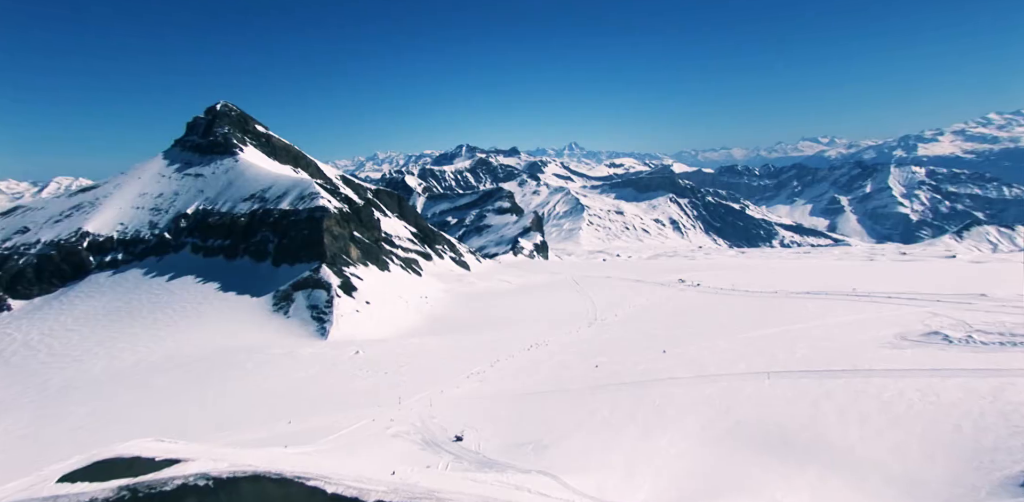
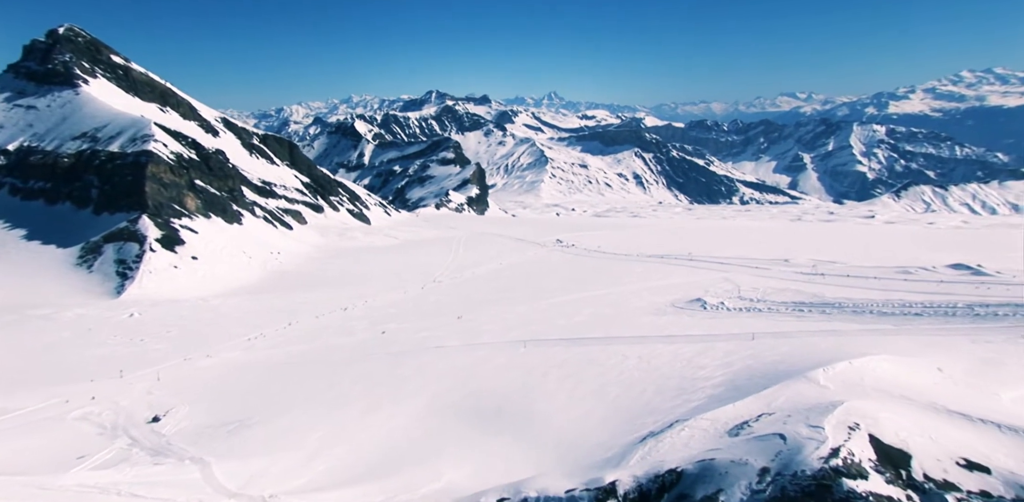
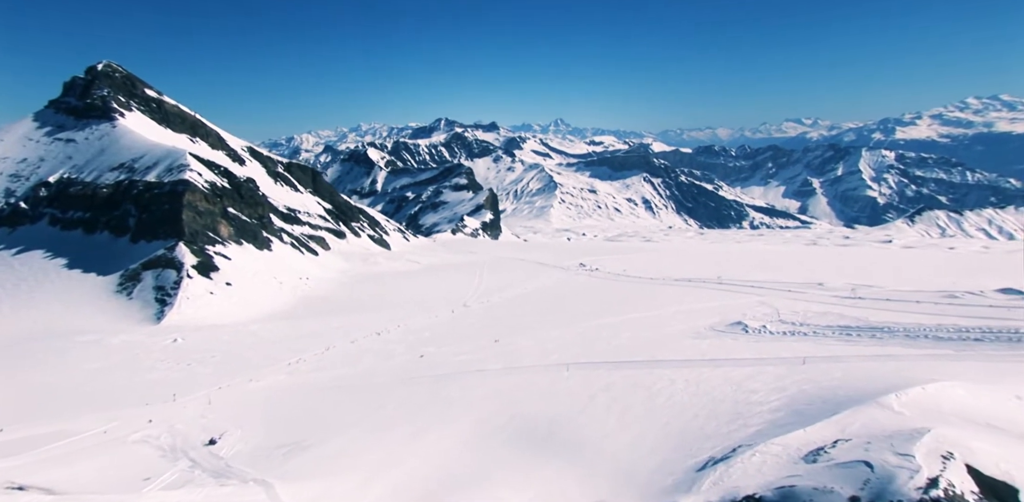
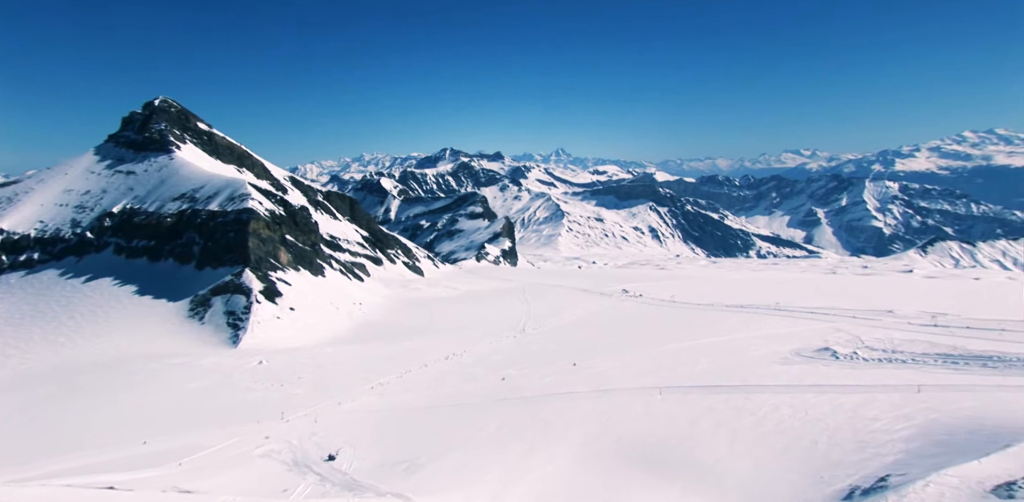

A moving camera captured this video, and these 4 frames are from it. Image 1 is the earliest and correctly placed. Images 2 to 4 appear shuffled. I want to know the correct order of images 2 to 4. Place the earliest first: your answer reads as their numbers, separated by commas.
4, 3, 2
